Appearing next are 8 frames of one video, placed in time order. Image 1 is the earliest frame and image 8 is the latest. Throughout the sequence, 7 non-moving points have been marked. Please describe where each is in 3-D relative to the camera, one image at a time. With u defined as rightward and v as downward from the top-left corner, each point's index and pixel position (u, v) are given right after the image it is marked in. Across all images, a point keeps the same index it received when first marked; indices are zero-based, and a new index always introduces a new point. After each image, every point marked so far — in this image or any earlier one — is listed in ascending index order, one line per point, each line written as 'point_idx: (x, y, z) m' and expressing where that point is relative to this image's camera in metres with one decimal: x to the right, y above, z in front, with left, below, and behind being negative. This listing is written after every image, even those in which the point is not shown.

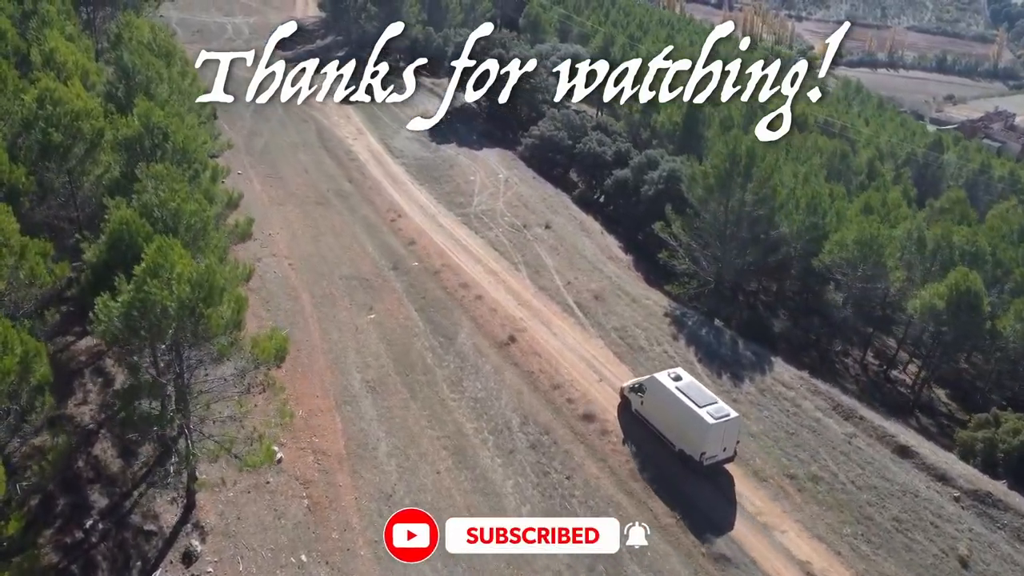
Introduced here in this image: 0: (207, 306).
0: (-7.1, -0.4, +18.9) m
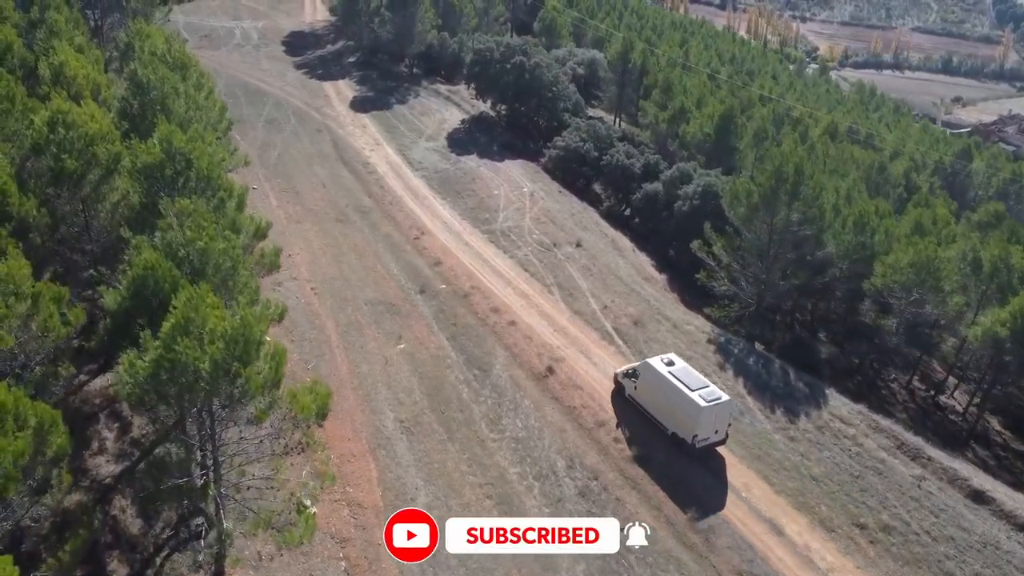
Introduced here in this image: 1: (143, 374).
0: (-5.6, -1.6, +16.7) m
1: (-7.3, -1.8, +16.3) m
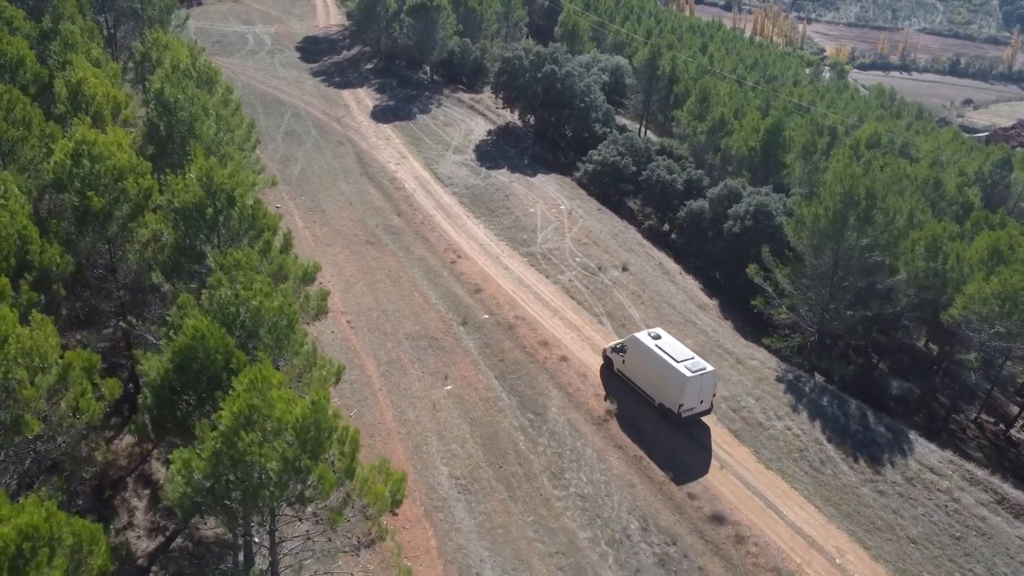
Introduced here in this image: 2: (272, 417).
0: (-3.4, -2.9, +14.0) m
1: (-5.2, -3.1, +13.5) m
2: (-4.1, -2.2, +13.8) m
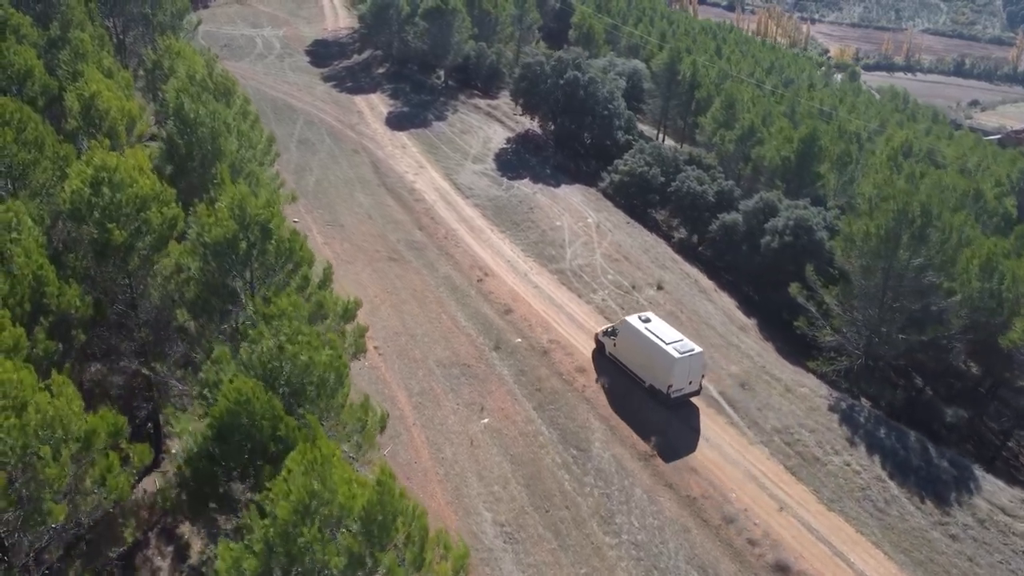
0: (-2.0, -3.9, +12.1) m
1: (-3.7, -4.1, +11.6) m
2: (-2.6, -3.1, +11.9) m
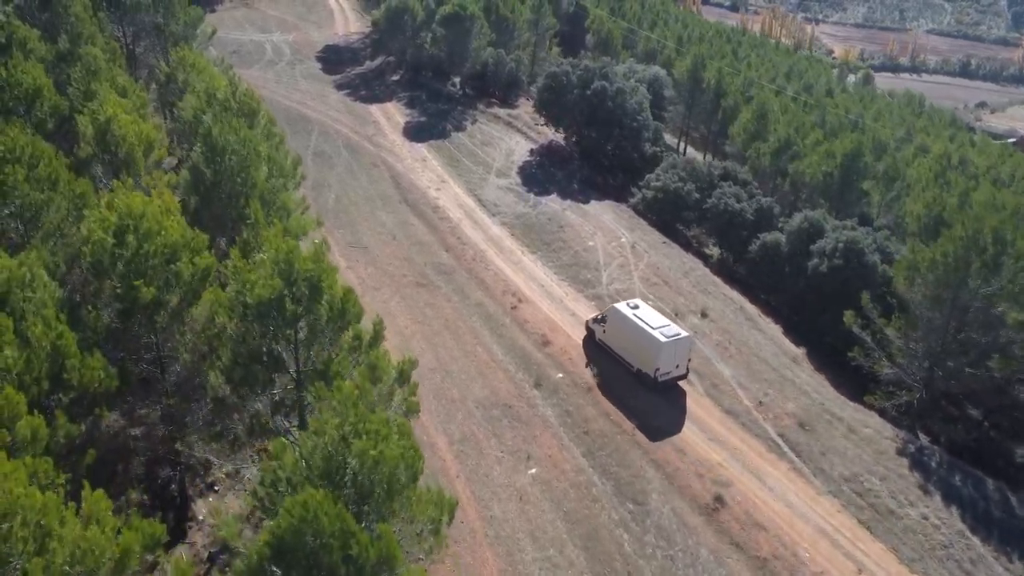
0: (-0.3, -5.2, +9.9) m
1: (-2.1, -5.3, +9.4) m
2: (-1.0, -4.4, +9.7) m
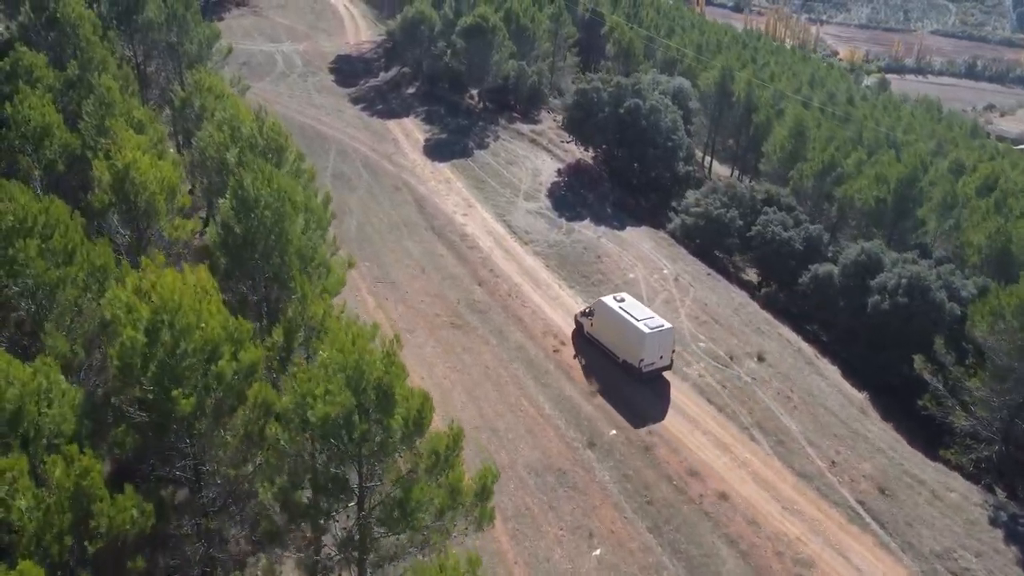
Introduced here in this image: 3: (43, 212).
0: (+1.5, -7.0, +7.3) m
1: (-0.3, -7.2, +6.8) m
2: (+0.8, -6.2, +7.1) m
3: (-10.1, +1.7, +17.5) m
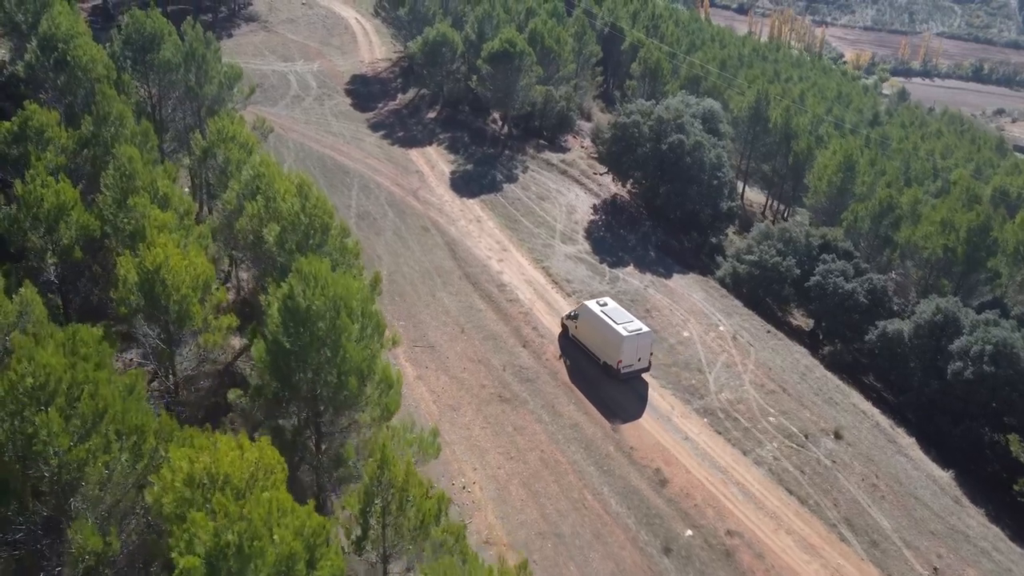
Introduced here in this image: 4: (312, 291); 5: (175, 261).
0: (+3.6, -9.8, +4.3) m
1: (+1.9, -10.0, +3.8) m
2: (+3.0, -9.0, +4.1) m
3: (-8.0, -1.1, +14.6) m
4: (-4.4, -0.2, +17.9) m
5: (-8.1, +0.7, +19.7) m
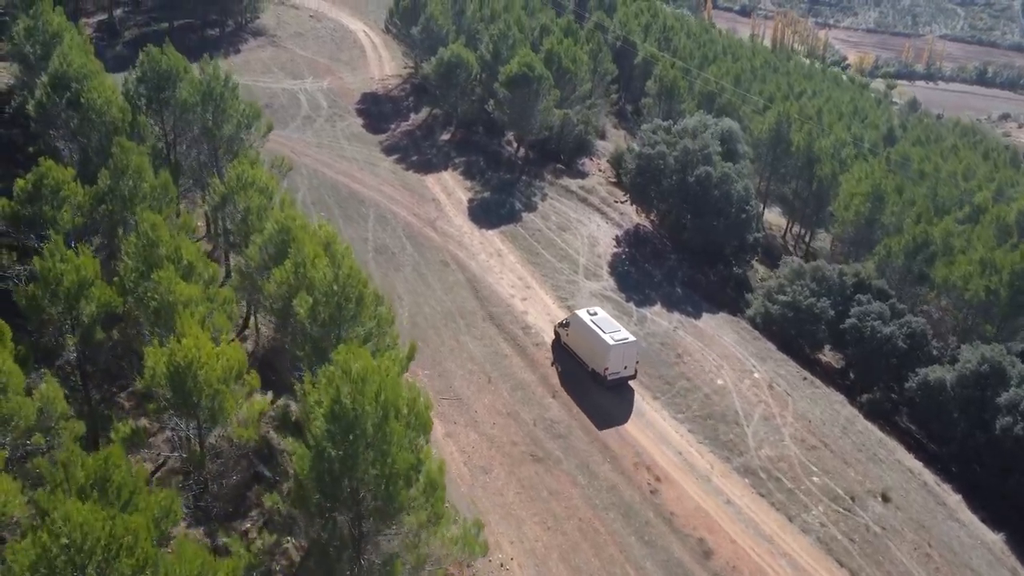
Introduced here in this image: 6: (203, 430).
0: (+4.9, -11.9, +3.0) m
1: (+3.1, -12.1, +2.5) m
2: (+4.2, -11.2, +2.7) m
3: (-6.7, -3.2, +13.2) m
4: (-3.1, -2.3, +16.5) m
5: (-6.8, -1.4, +18.3) m
6: (-7.2, -3.3, +18.9) m
